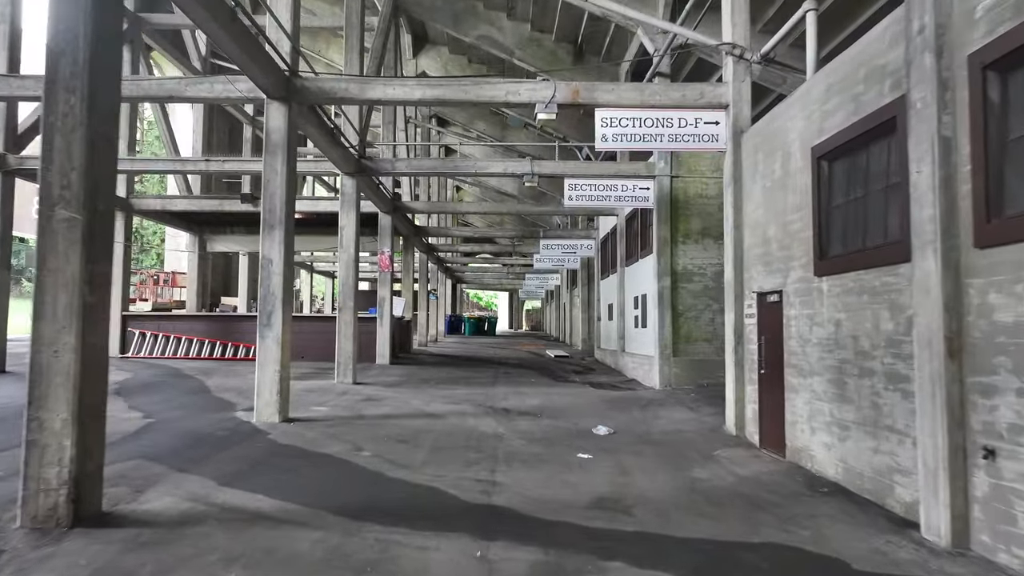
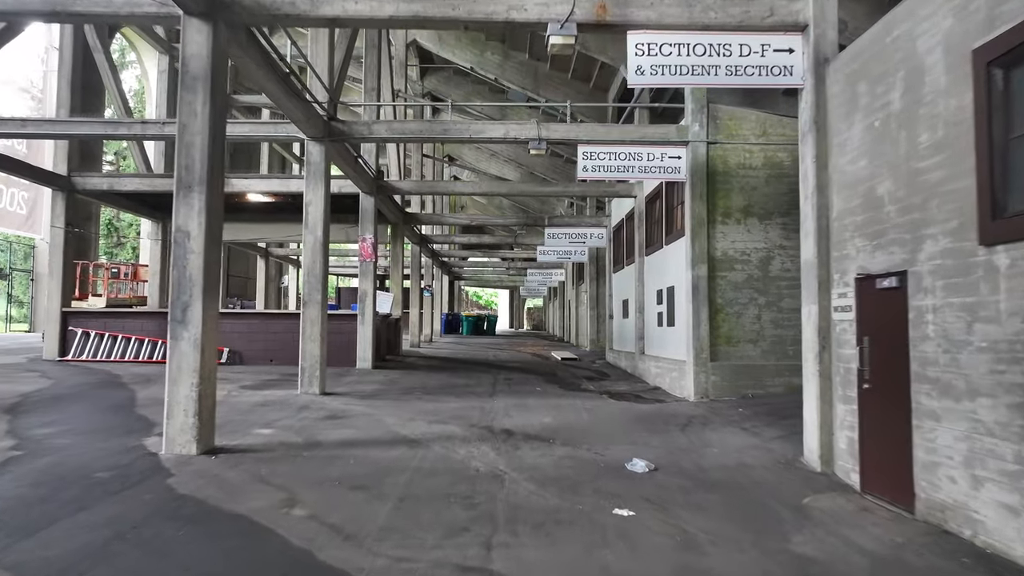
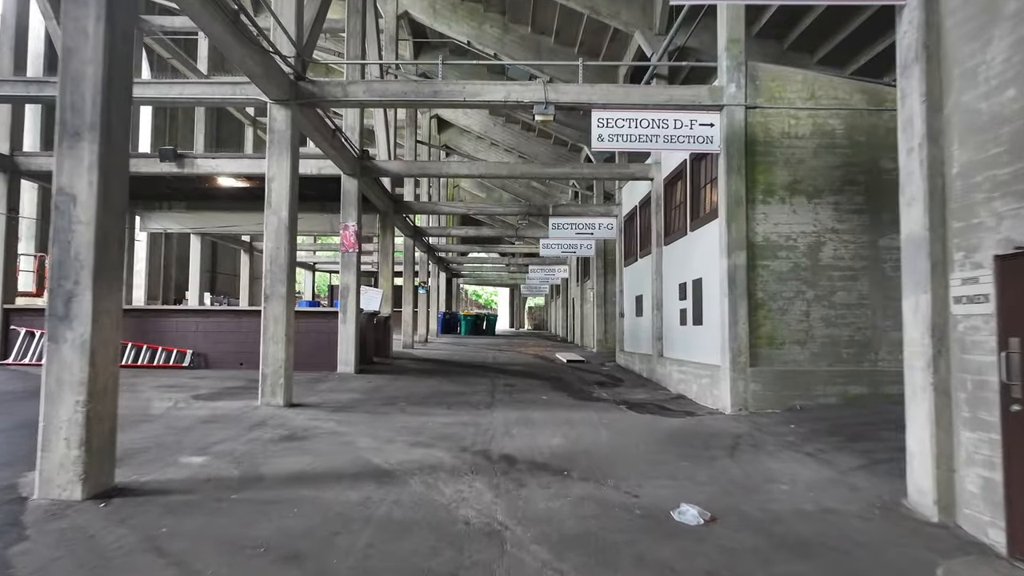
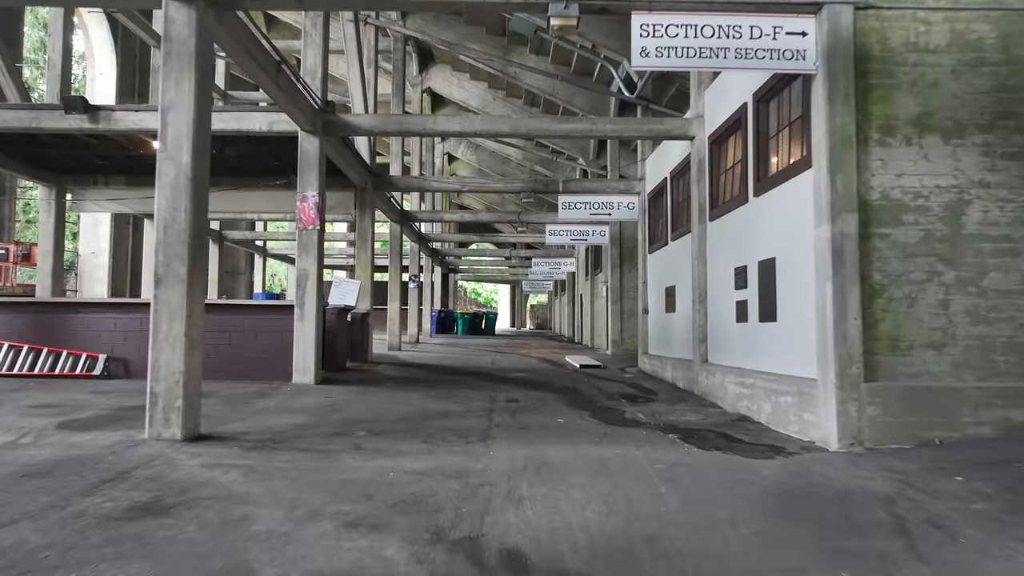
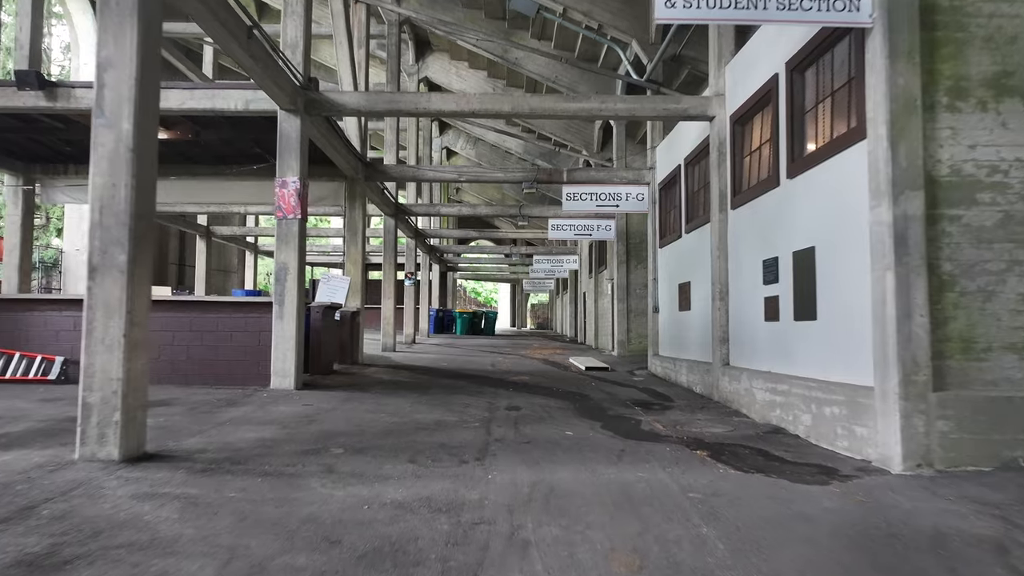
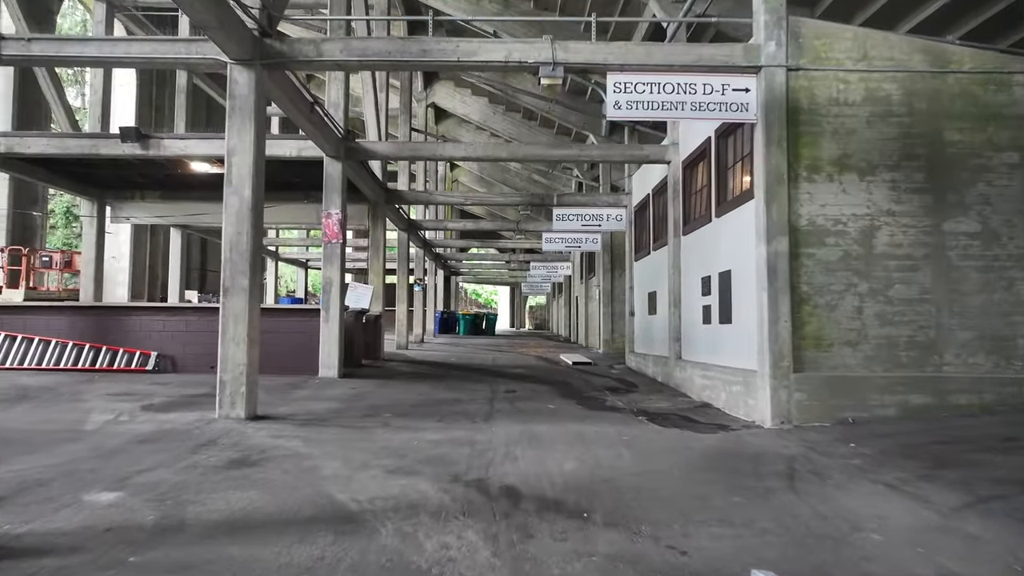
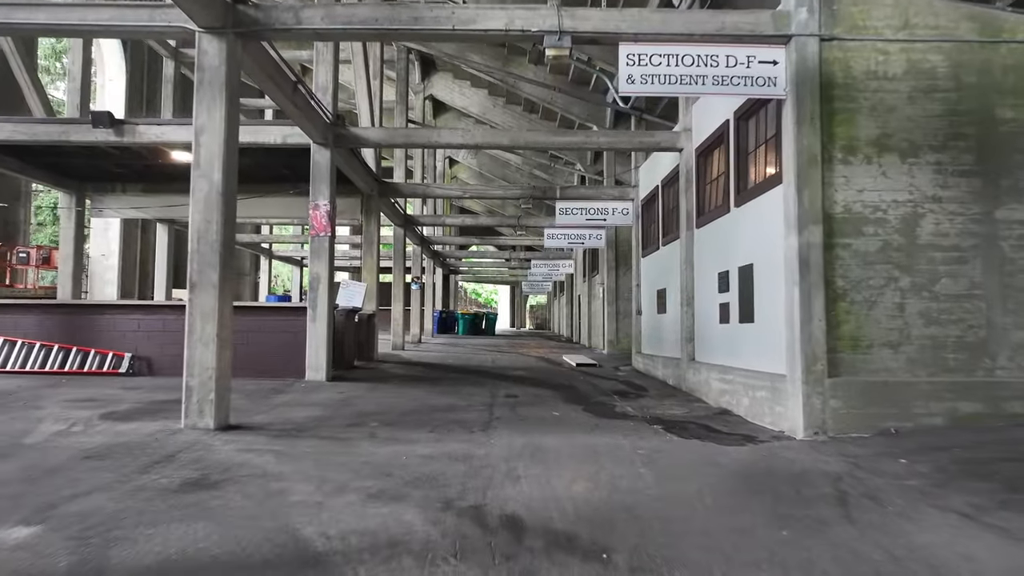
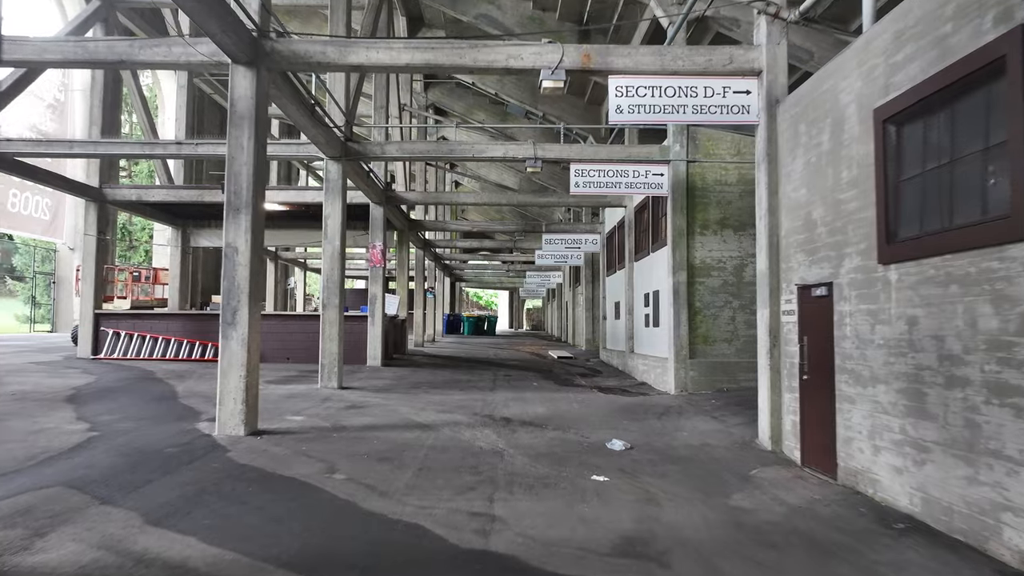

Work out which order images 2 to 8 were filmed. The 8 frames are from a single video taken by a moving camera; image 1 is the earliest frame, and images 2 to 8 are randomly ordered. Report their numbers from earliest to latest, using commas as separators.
8, 2, 3, 6, 7, 4, 5
